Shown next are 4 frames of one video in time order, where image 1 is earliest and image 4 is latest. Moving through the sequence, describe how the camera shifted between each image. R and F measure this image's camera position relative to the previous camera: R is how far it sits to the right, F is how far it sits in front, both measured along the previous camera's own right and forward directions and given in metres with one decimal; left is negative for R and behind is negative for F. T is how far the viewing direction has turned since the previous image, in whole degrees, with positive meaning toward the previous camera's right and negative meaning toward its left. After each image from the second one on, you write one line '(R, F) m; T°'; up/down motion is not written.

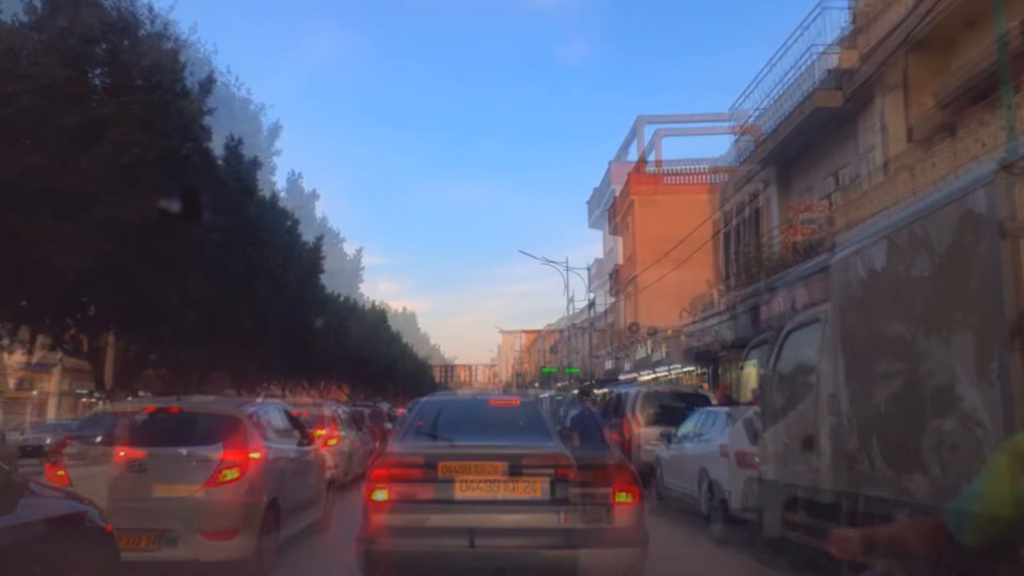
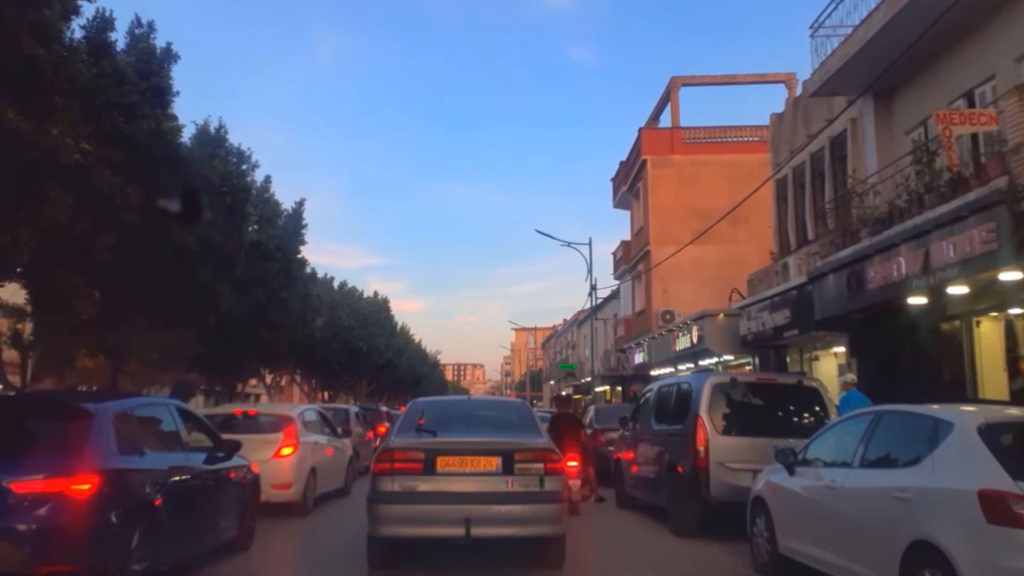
(-0.1, +5.2) m; -1°
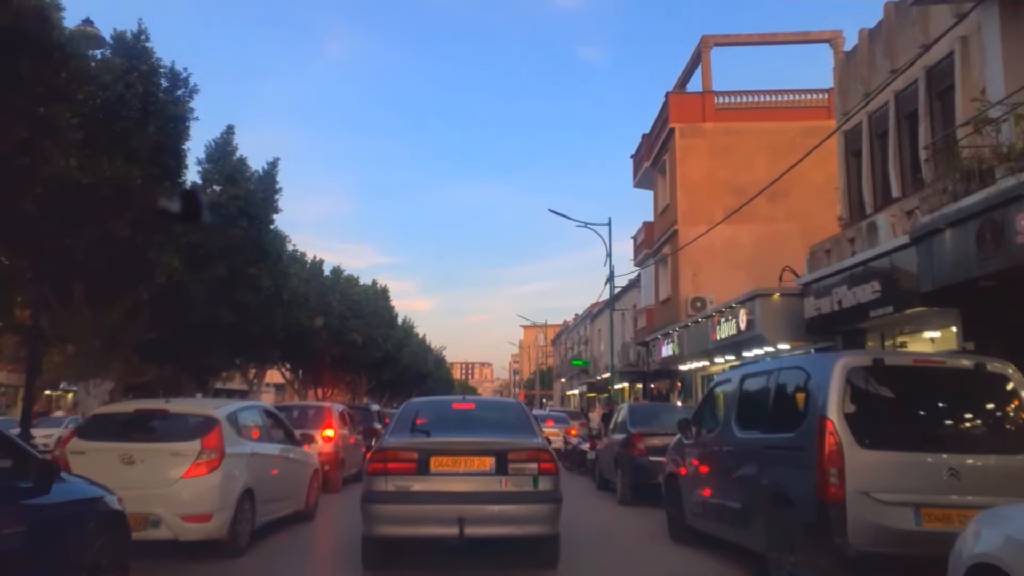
(-0.1, +4.1) m; 0°
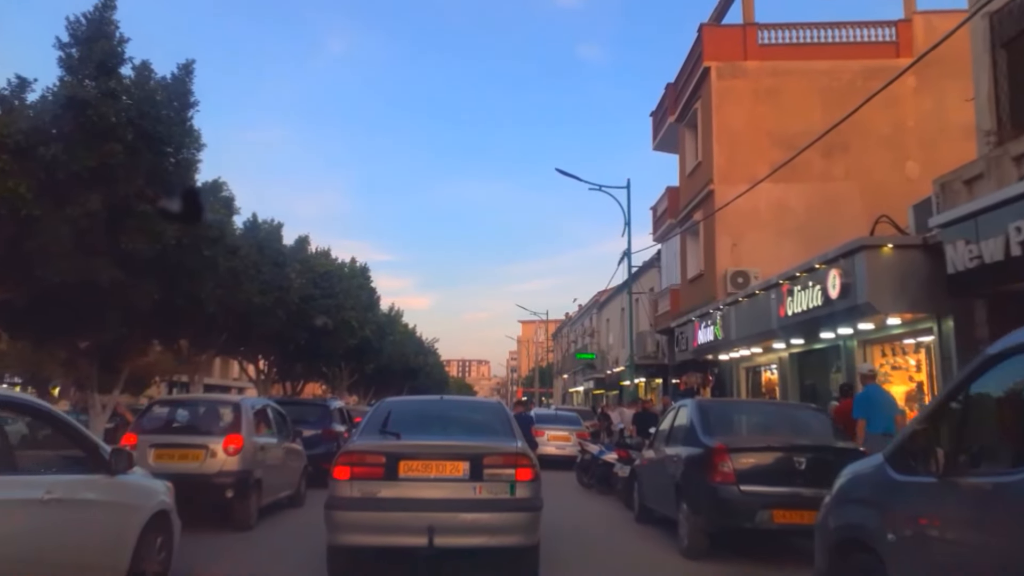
(-0.1, +6.0) m; 0°
